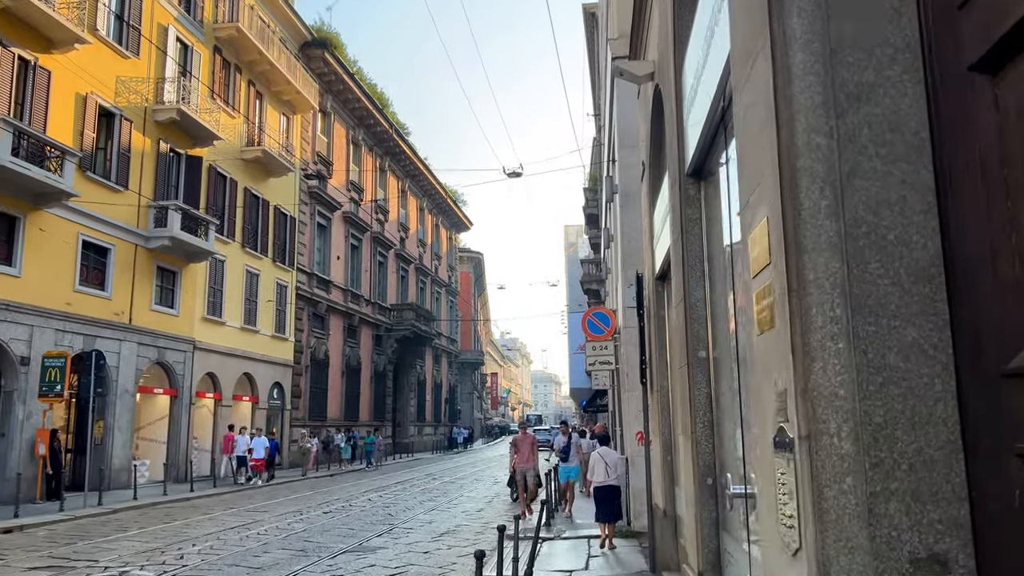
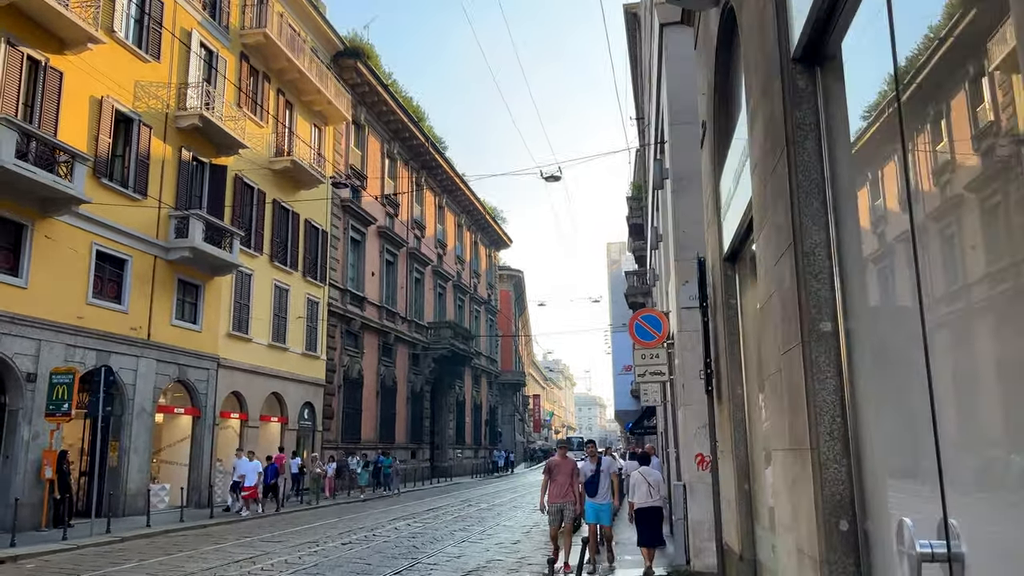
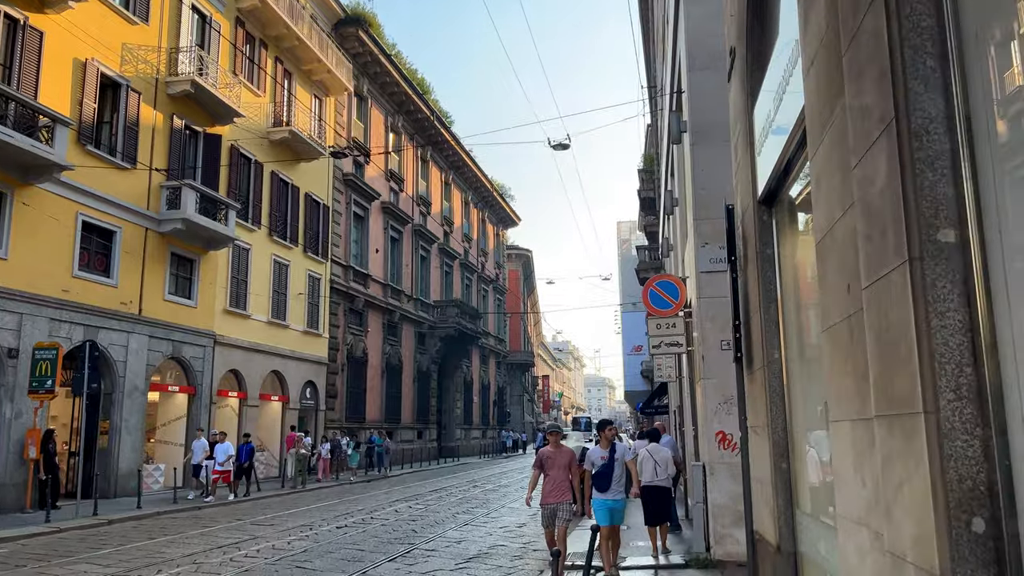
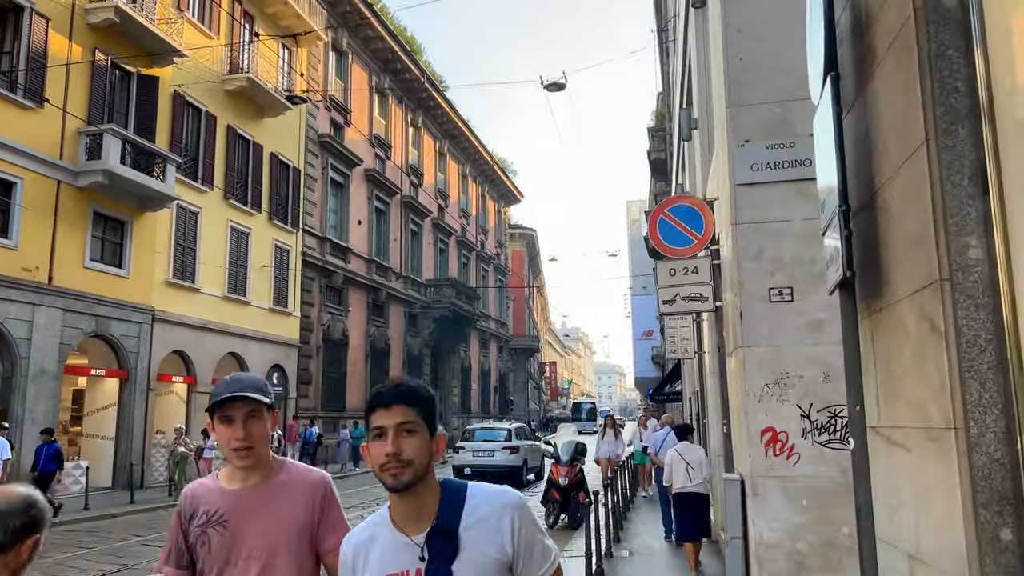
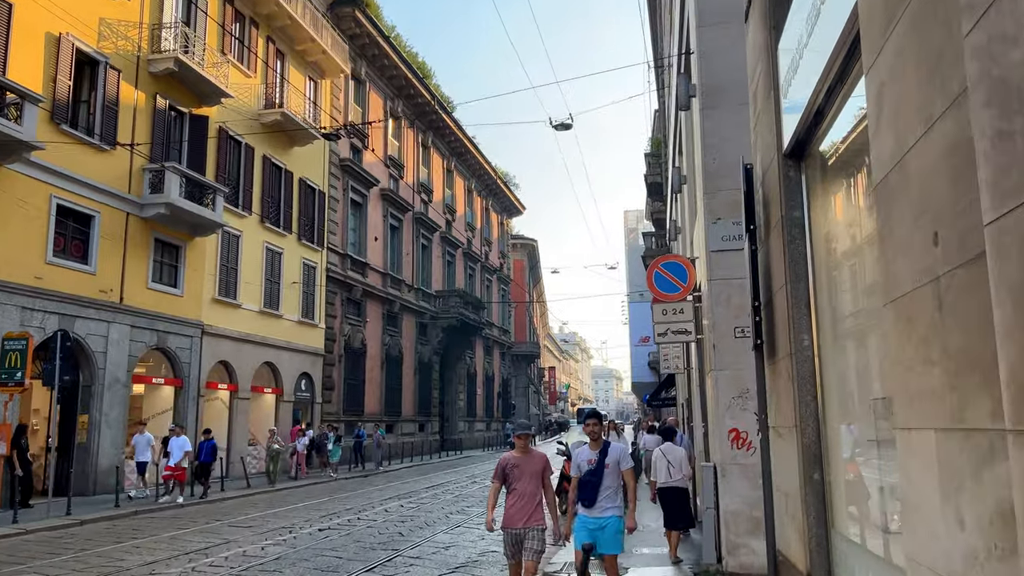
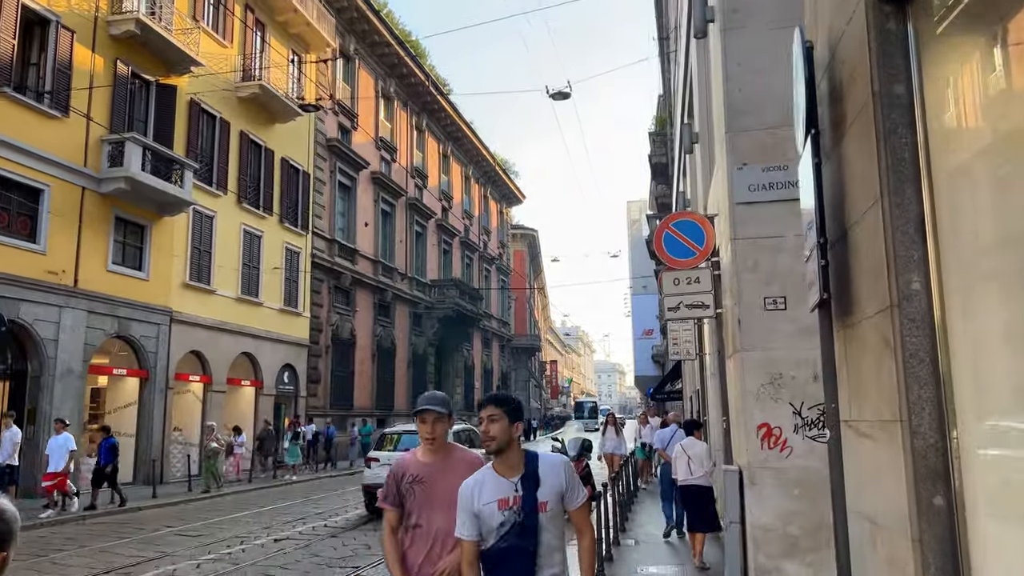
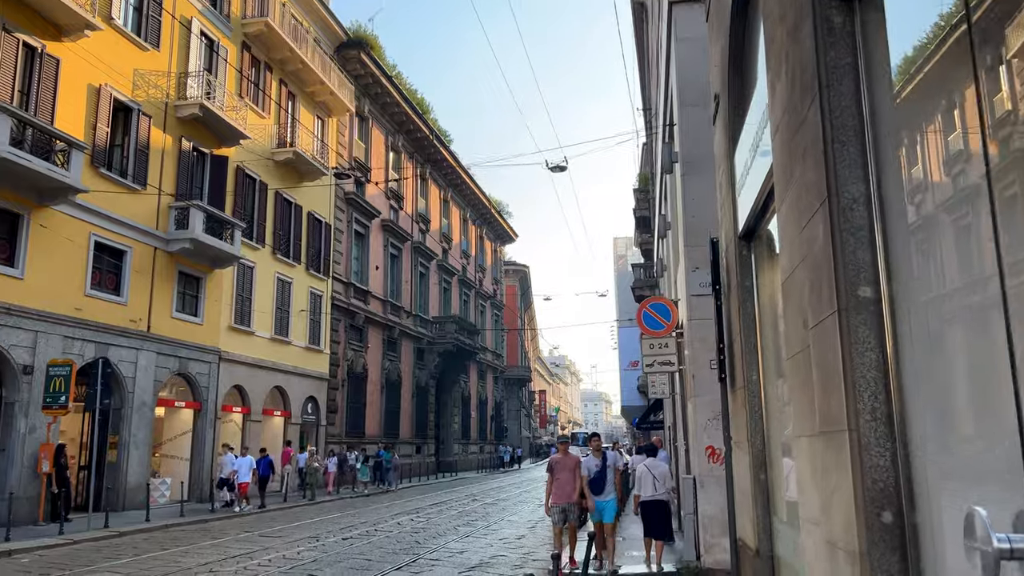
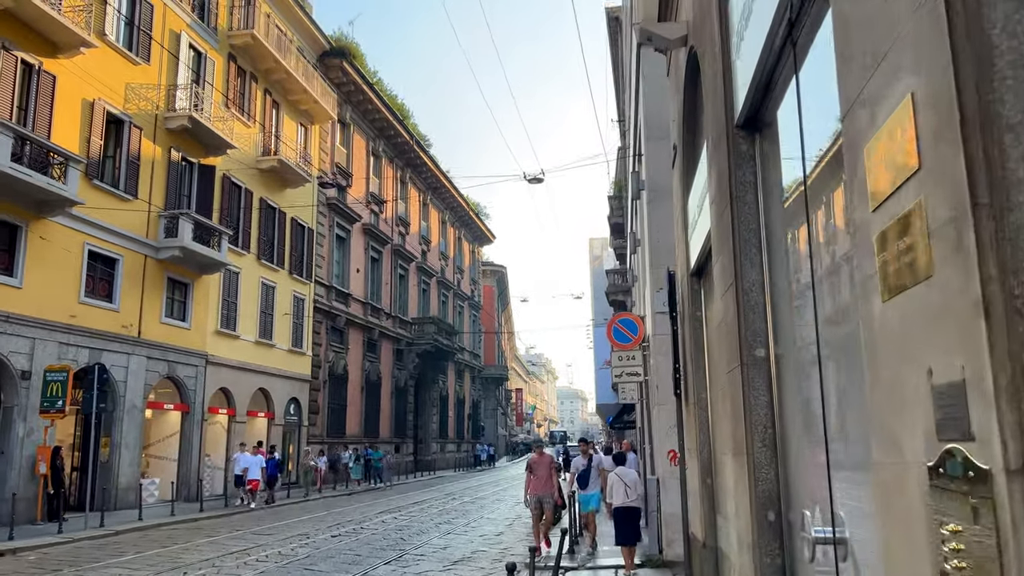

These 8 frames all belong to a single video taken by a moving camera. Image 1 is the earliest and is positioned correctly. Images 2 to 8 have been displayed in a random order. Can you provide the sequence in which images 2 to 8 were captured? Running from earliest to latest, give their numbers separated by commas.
8, 2, 7, 3, 5, 6, 4
